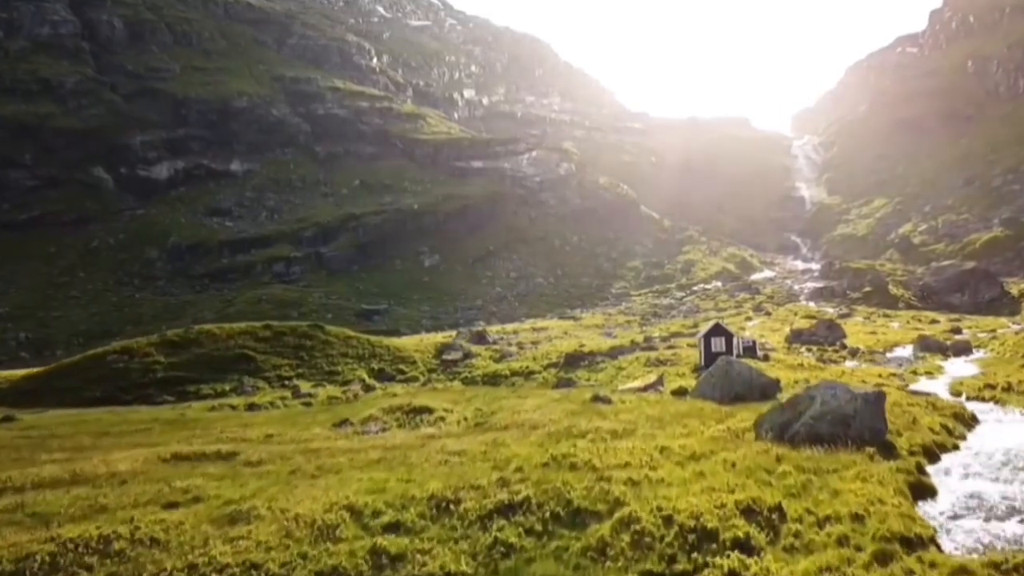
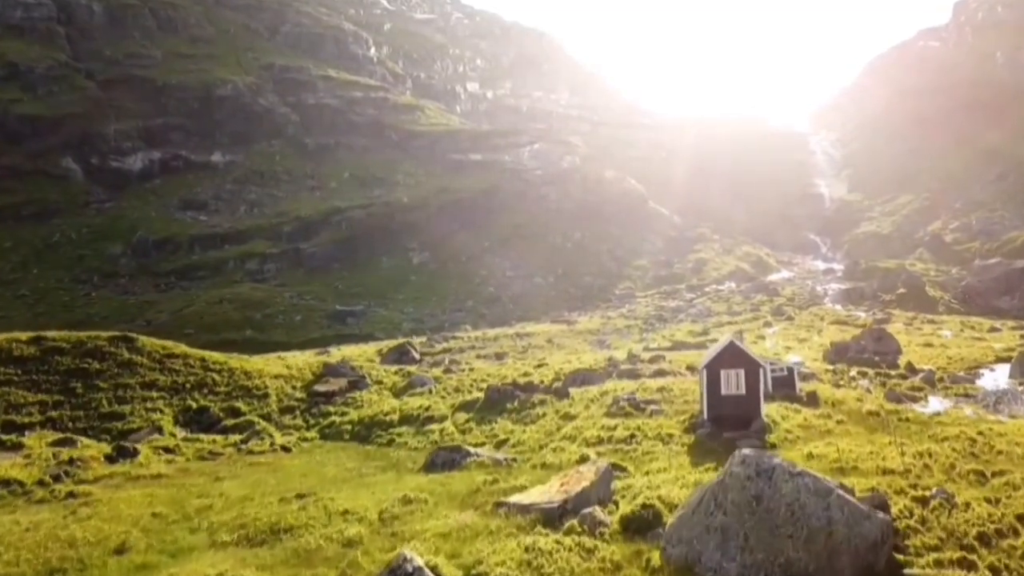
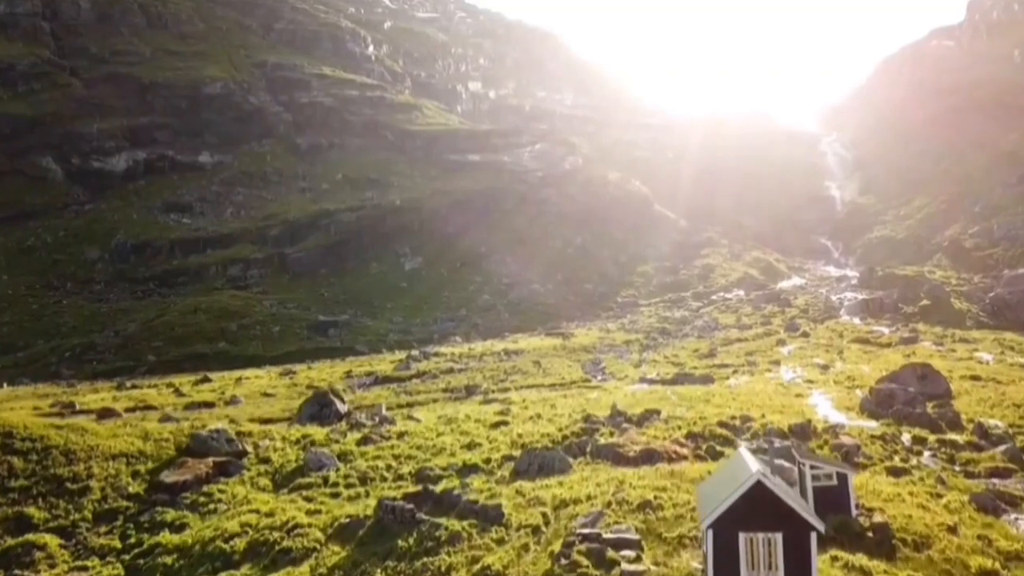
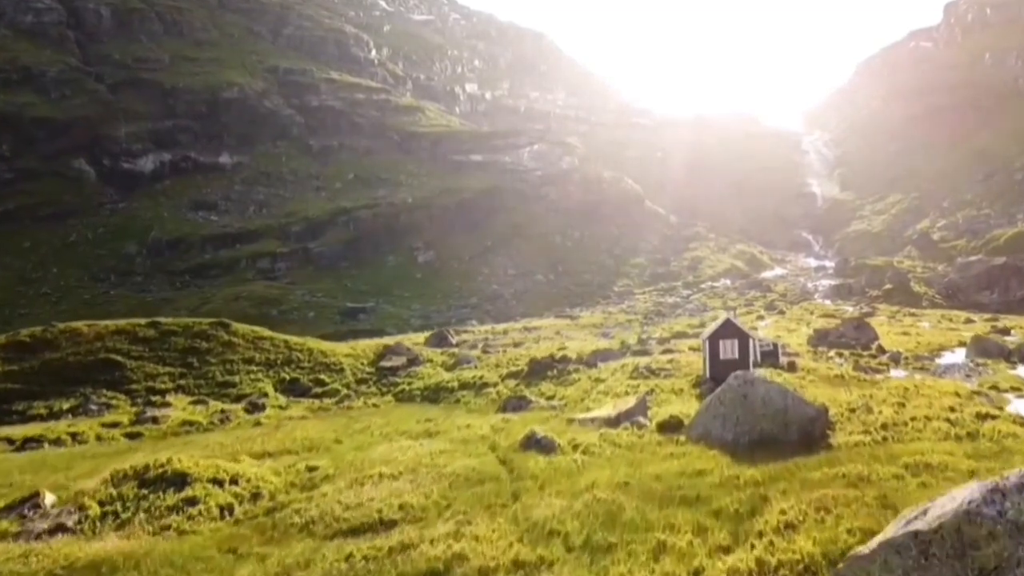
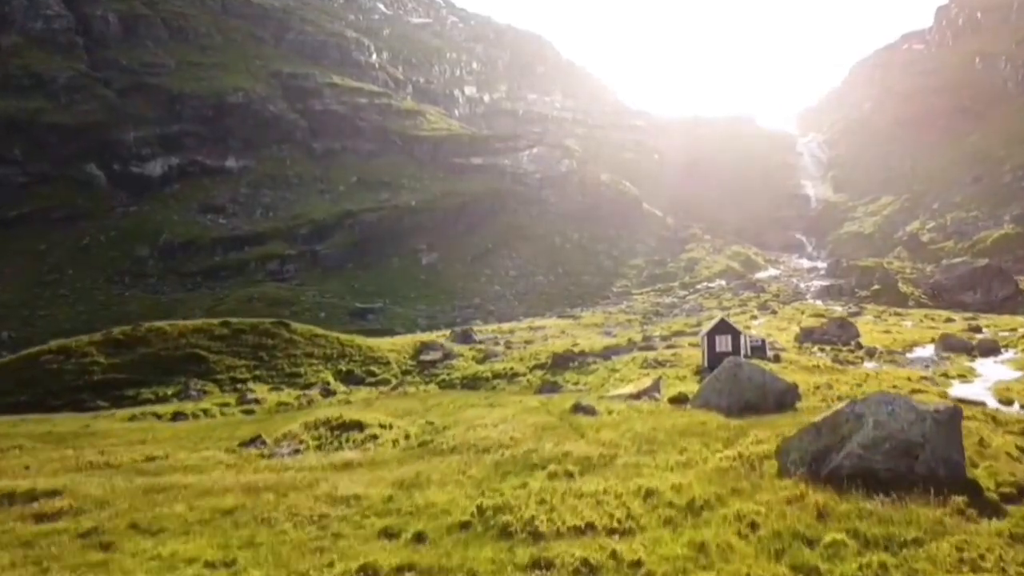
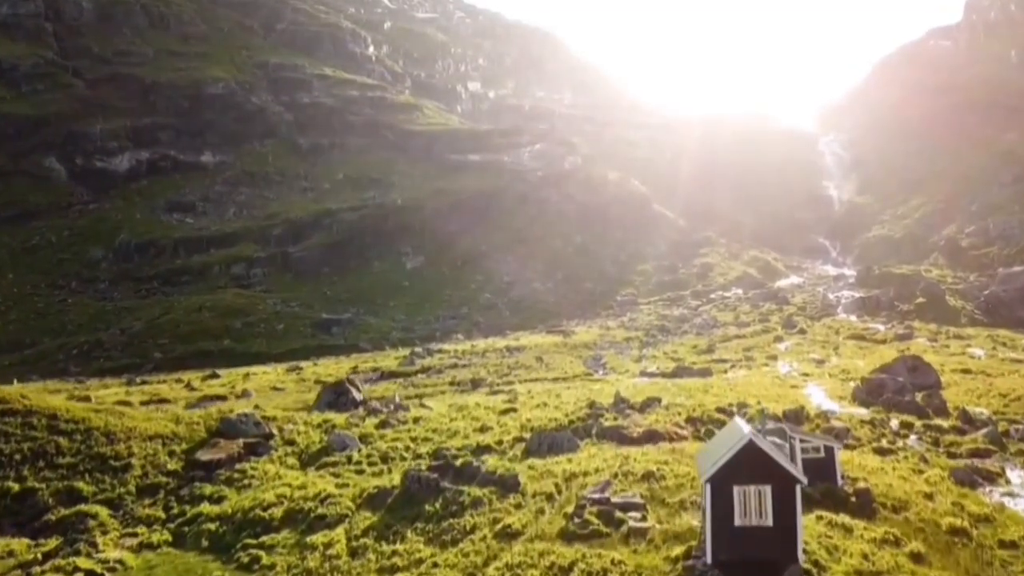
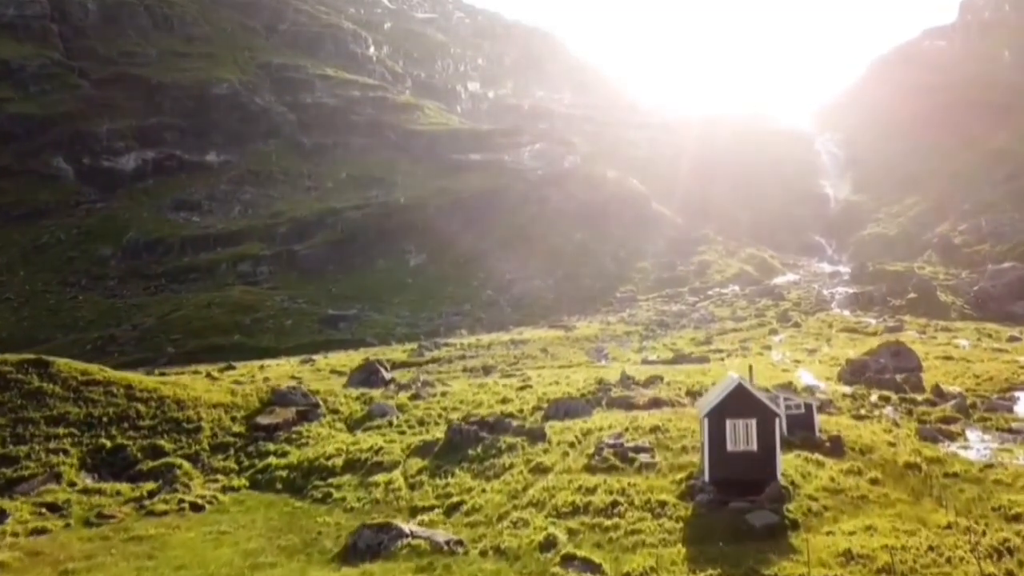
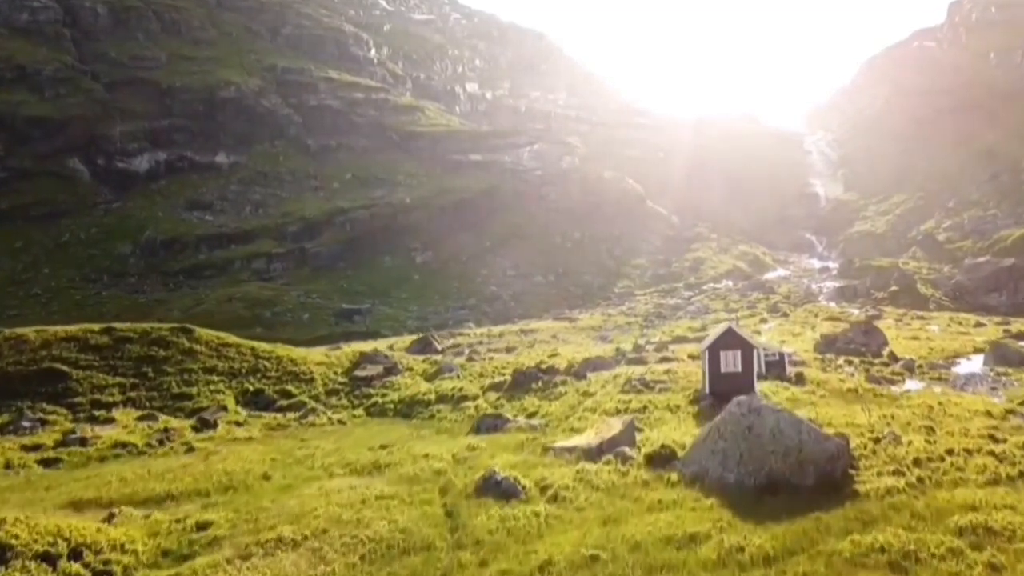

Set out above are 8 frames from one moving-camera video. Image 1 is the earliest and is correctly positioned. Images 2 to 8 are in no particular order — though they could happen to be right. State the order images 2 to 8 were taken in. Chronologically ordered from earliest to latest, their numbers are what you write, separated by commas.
5, 4, 8, 2, 7, 6, 3
